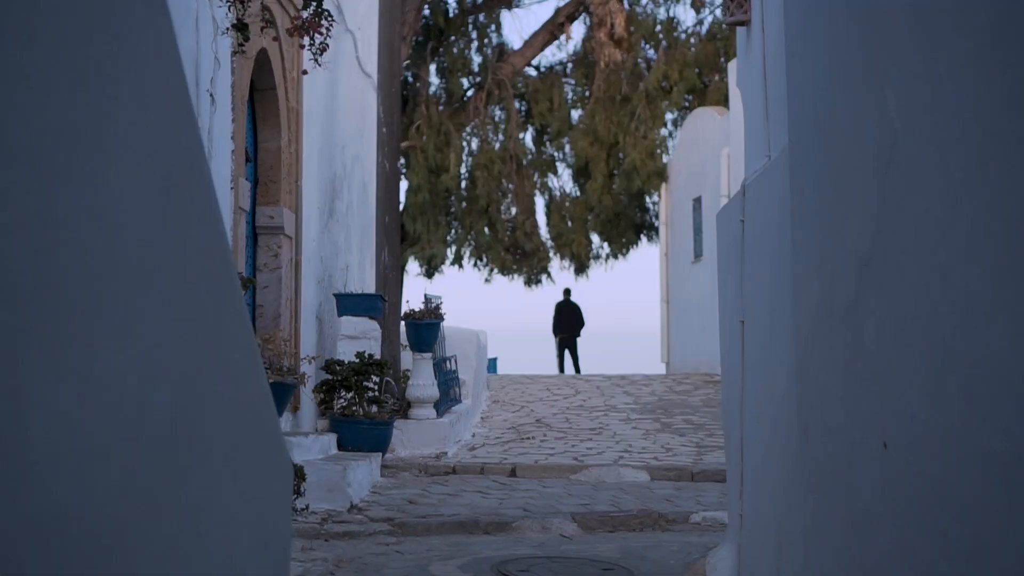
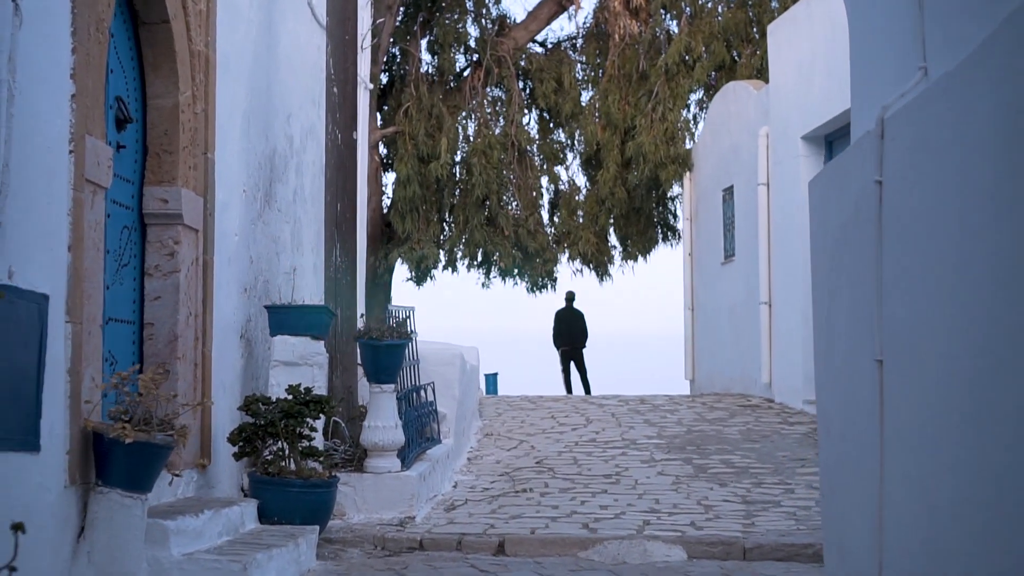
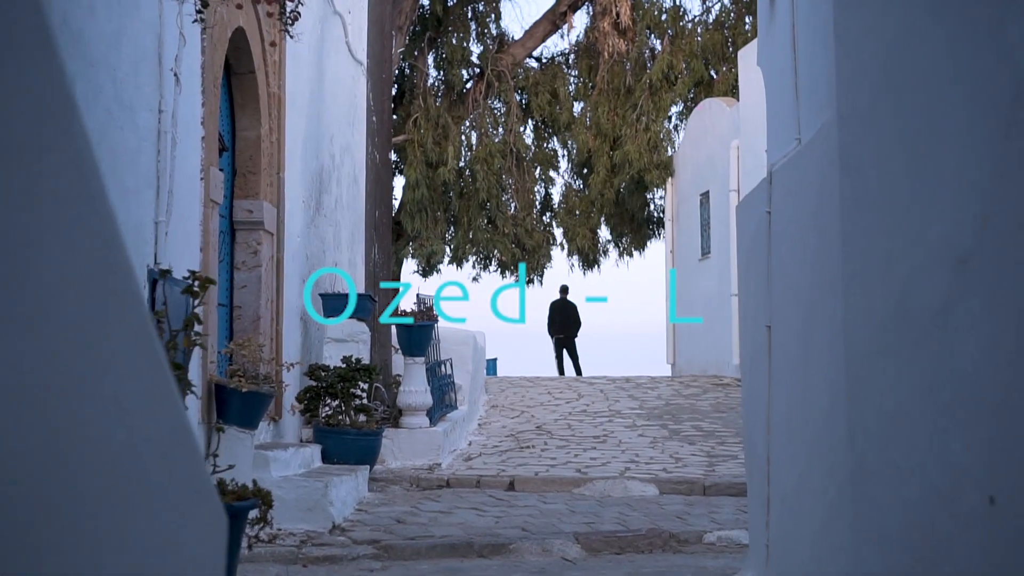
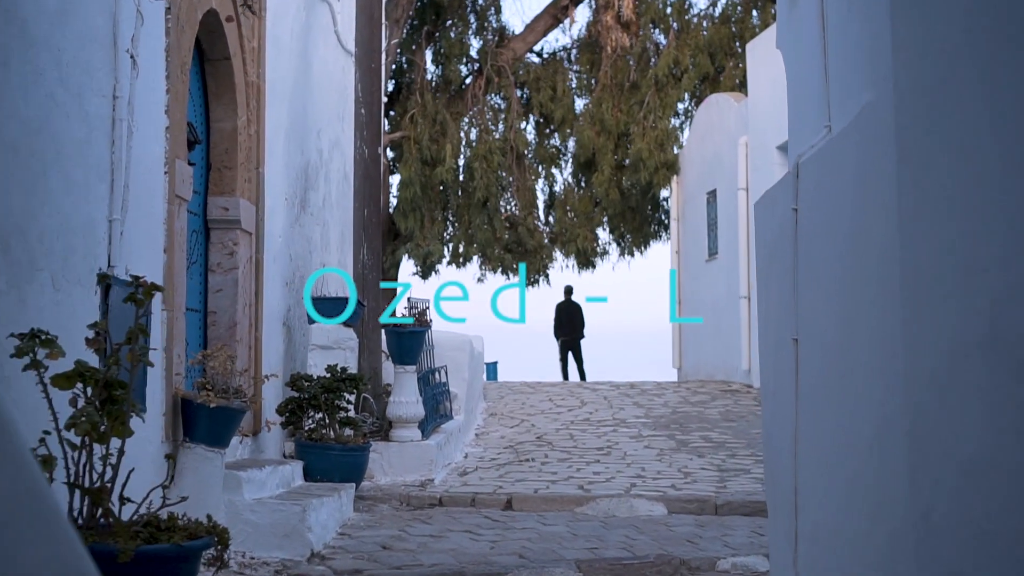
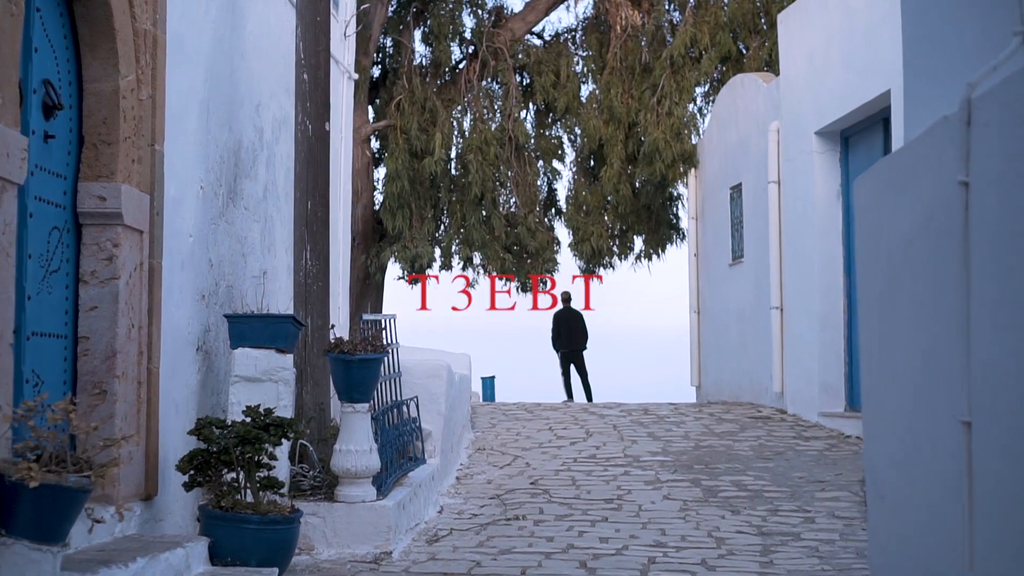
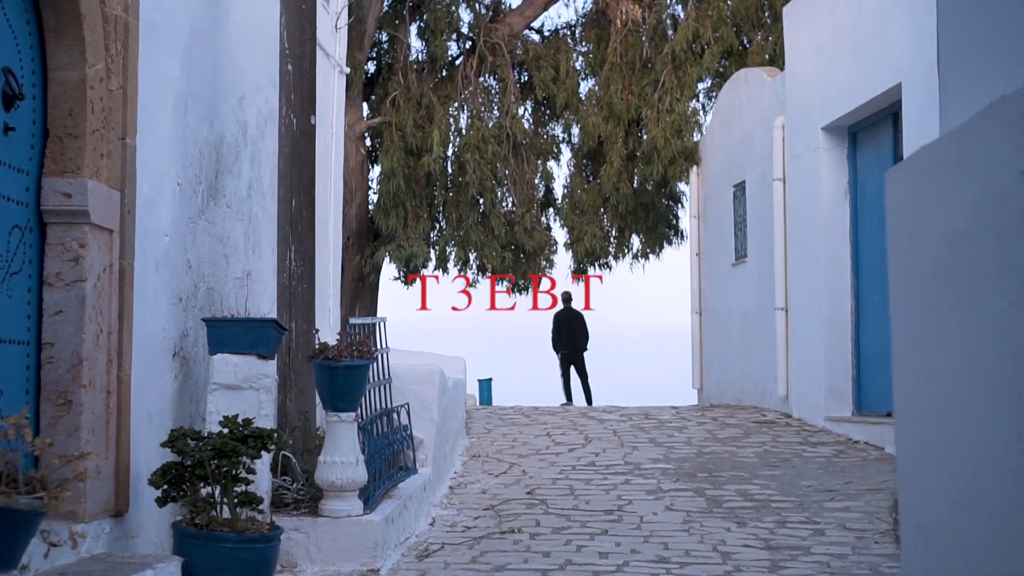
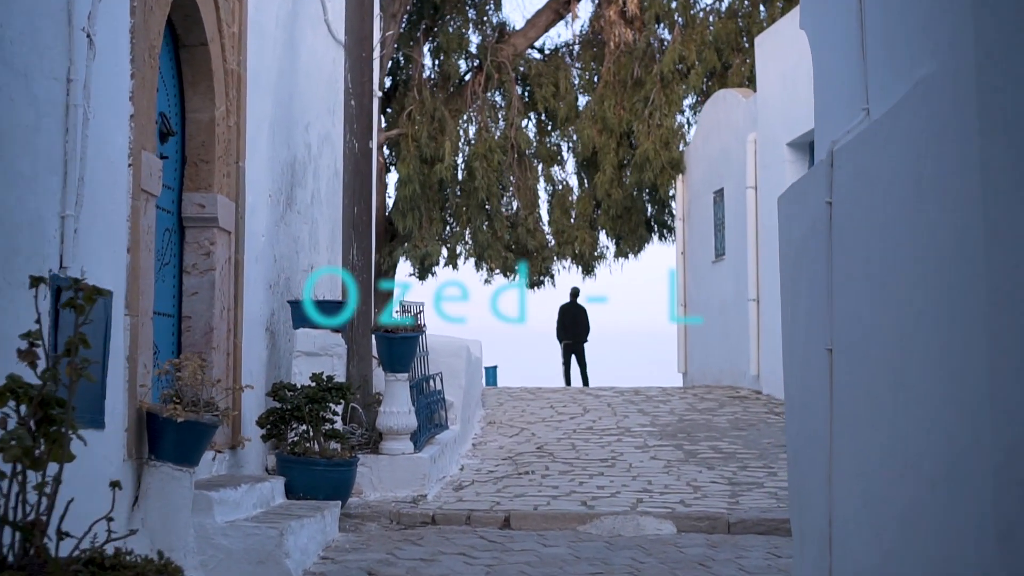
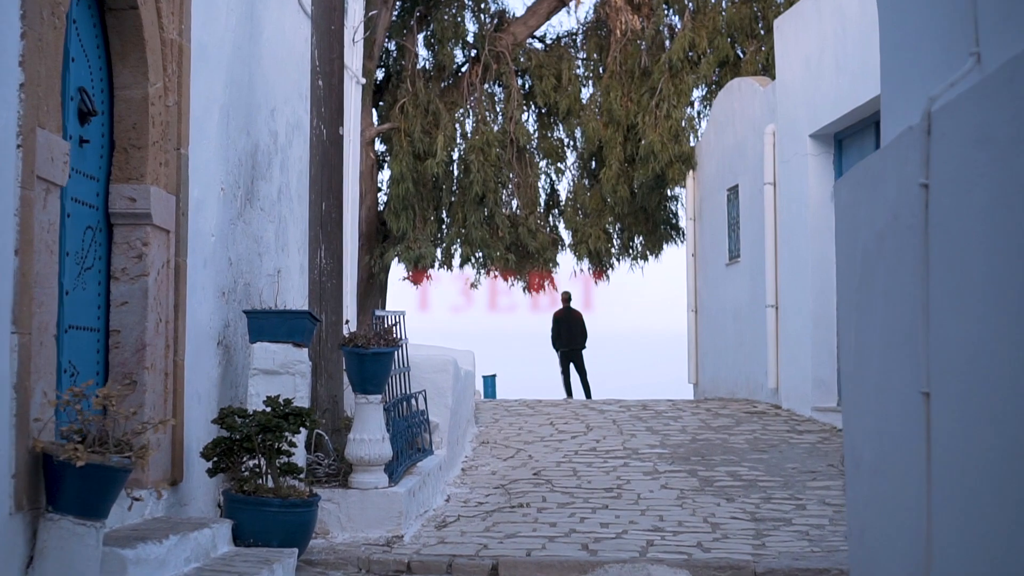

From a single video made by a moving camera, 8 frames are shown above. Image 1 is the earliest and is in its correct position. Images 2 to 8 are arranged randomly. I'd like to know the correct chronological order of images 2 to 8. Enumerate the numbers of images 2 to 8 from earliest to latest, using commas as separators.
3, 4, 7, 2, 8, 5, 6
